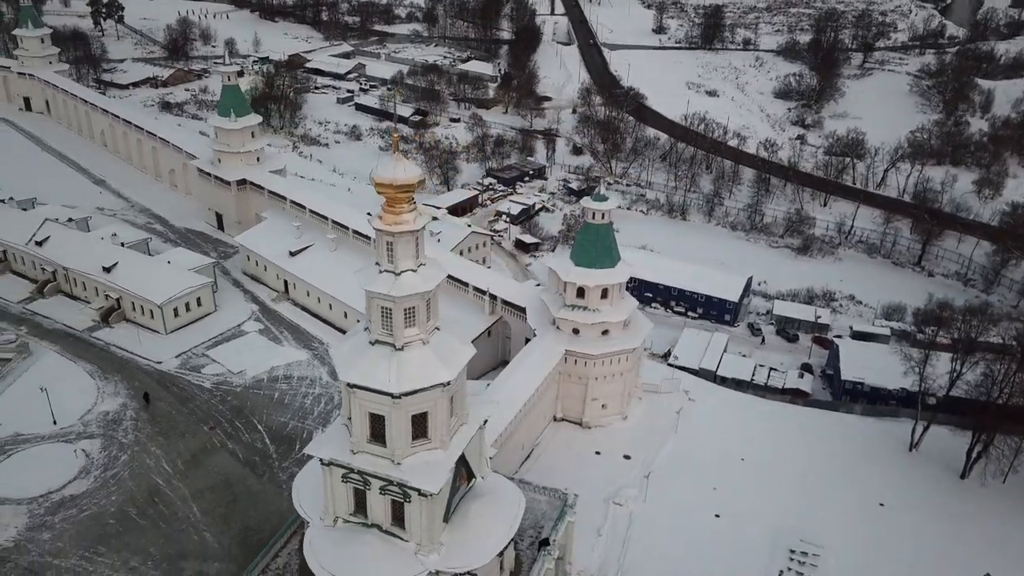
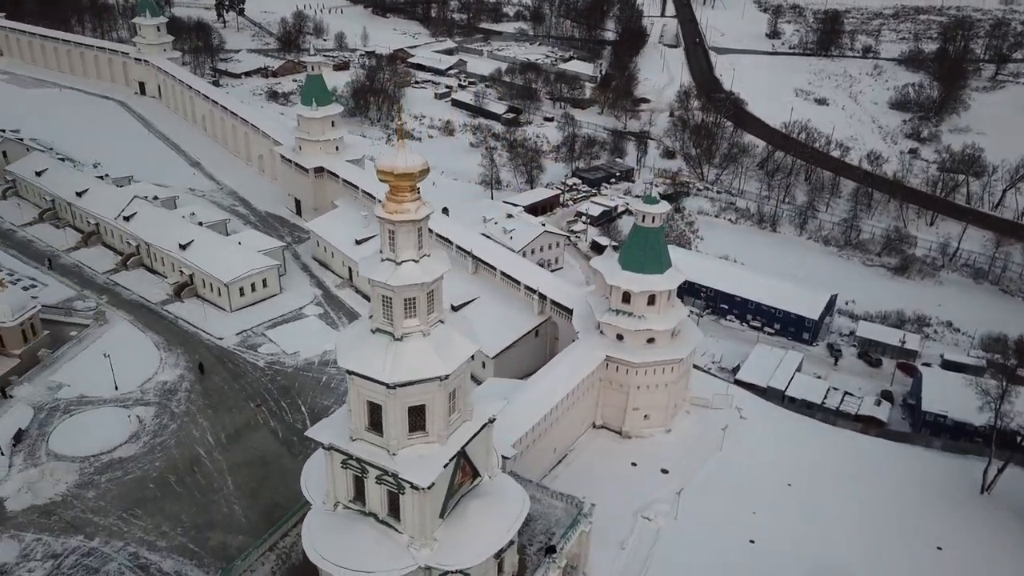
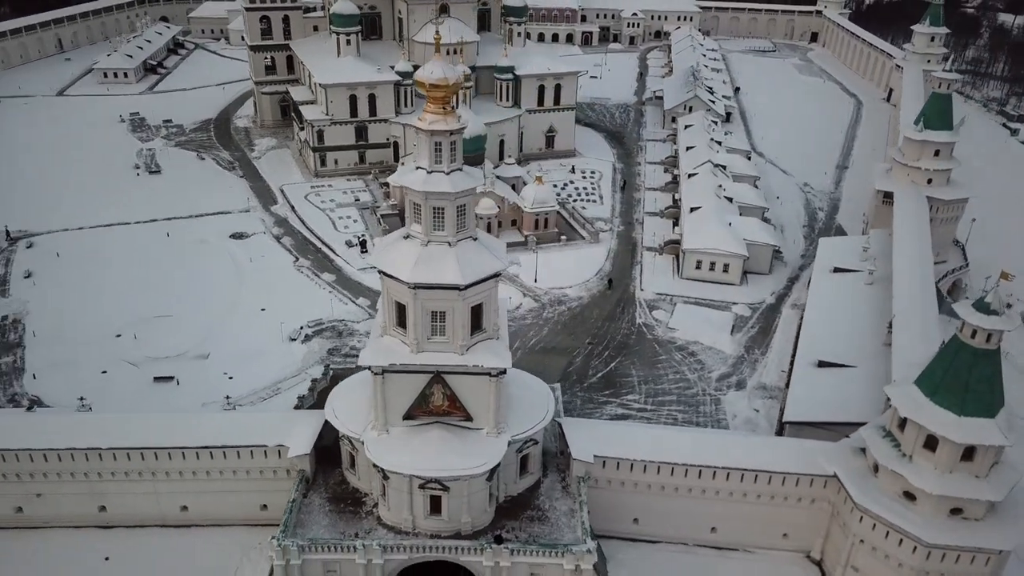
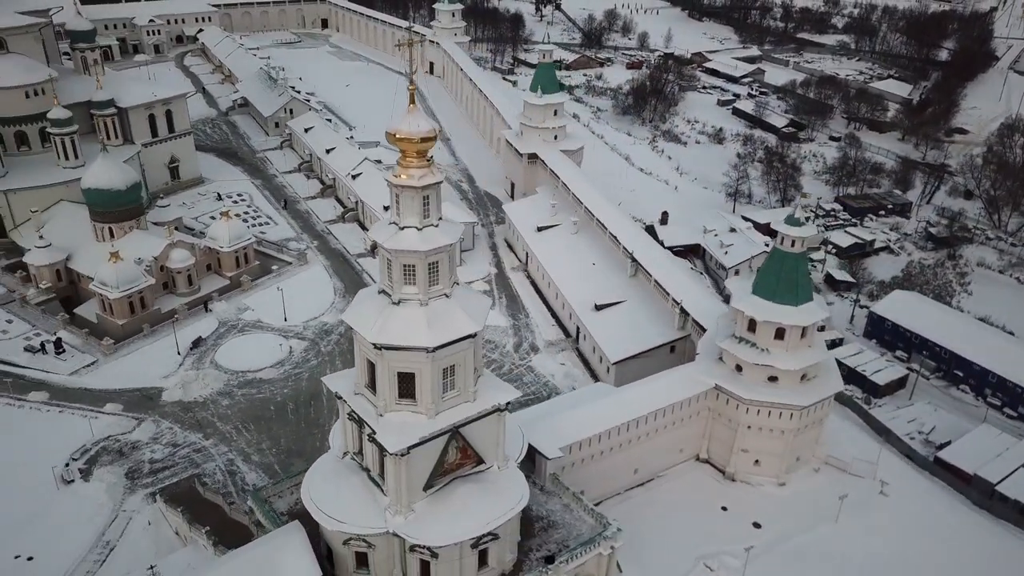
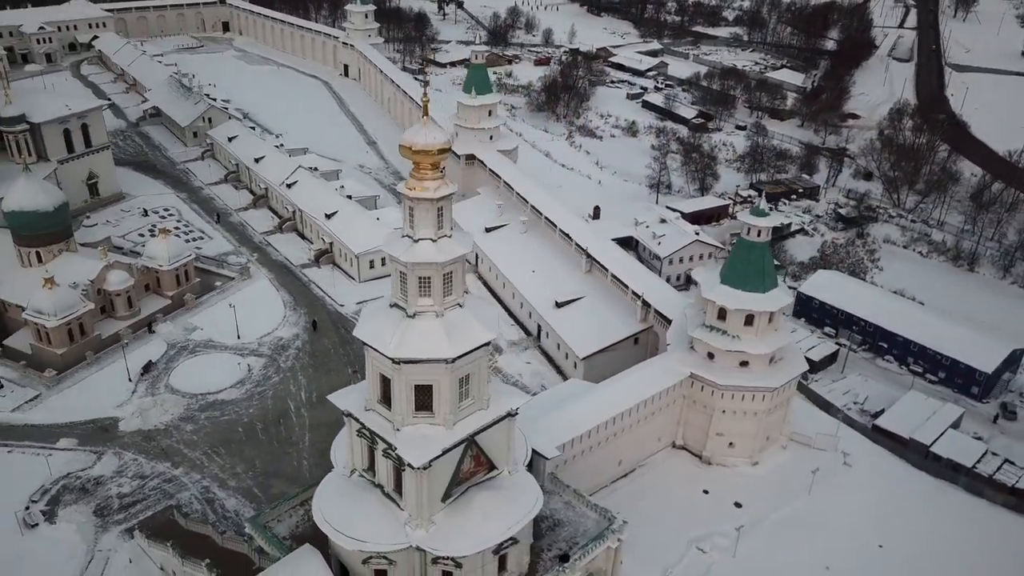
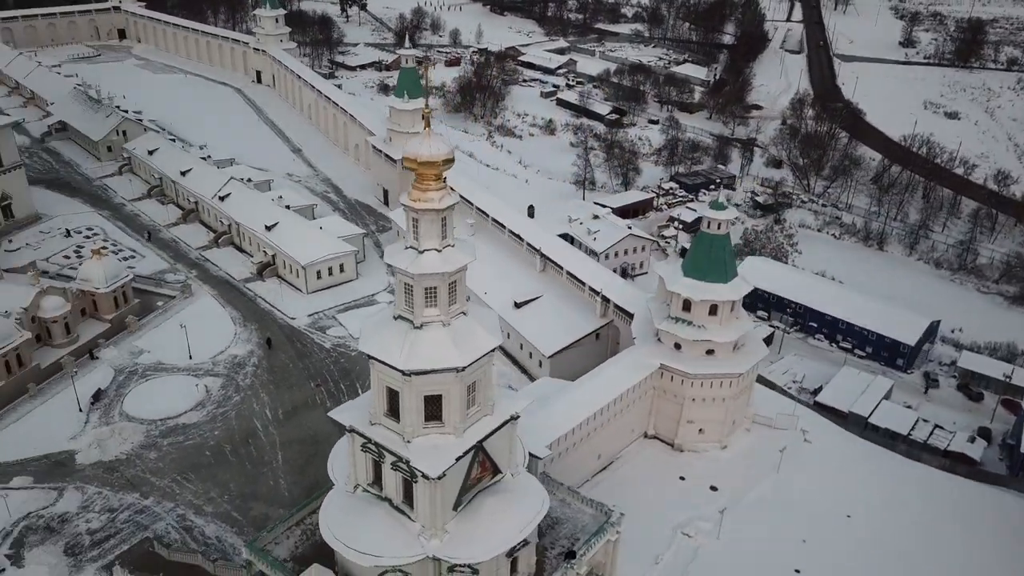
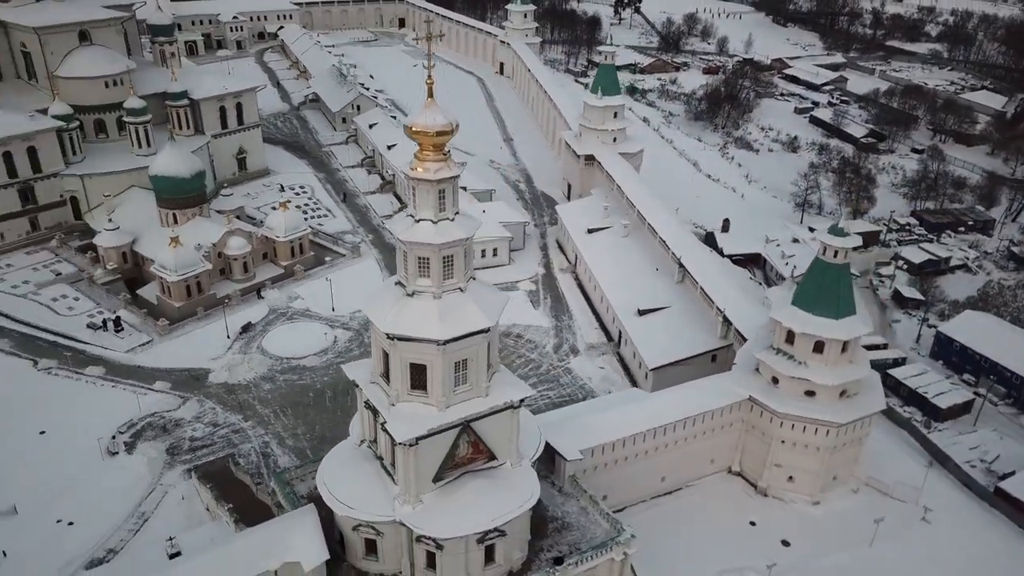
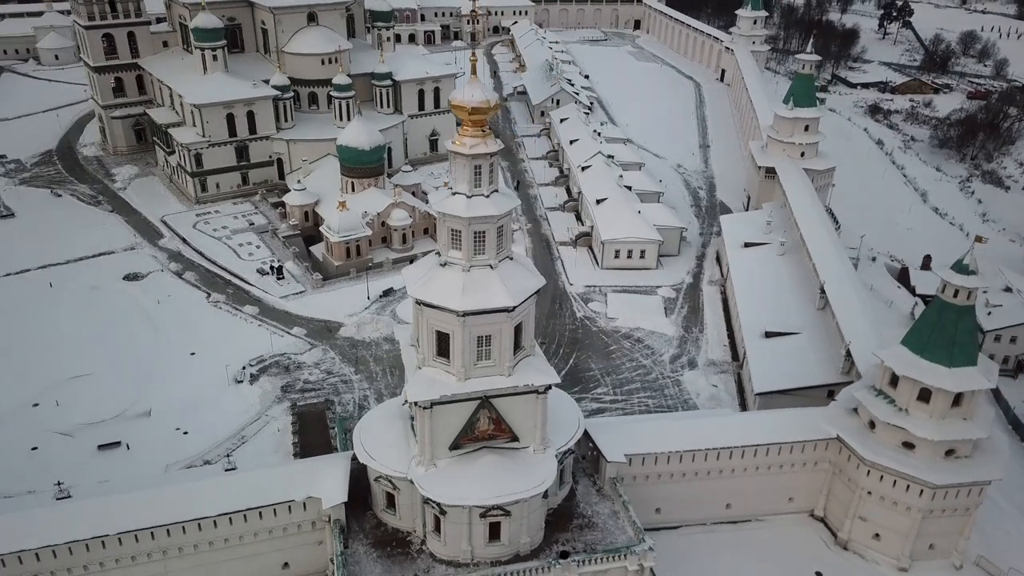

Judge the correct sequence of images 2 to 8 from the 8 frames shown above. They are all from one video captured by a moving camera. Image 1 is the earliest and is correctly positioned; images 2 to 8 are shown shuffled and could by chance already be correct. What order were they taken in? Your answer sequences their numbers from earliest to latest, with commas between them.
2, 6, 5, 4, 7, 8, 3
